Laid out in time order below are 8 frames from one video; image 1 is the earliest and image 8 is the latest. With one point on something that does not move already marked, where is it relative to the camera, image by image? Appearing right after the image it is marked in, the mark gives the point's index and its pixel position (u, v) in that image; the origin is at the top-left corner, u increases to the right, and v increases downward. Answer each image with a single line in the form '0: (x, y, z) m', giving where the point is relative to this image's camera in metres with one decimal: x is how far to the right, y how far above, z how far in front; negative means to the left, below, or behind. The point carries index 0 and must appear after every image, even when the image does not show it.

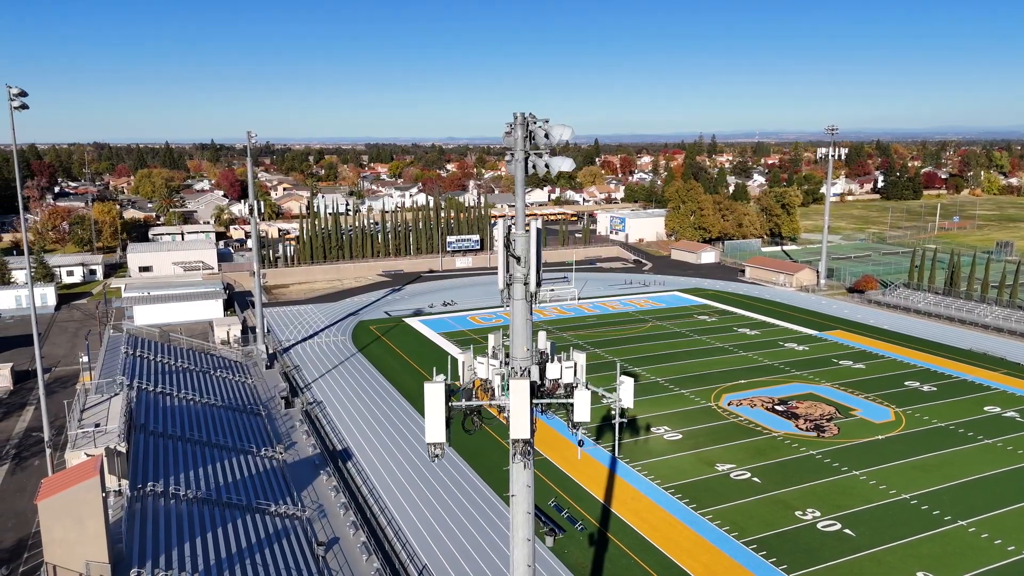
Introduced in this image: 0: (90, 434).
0: (-9.1, -3.2, +15.9) m
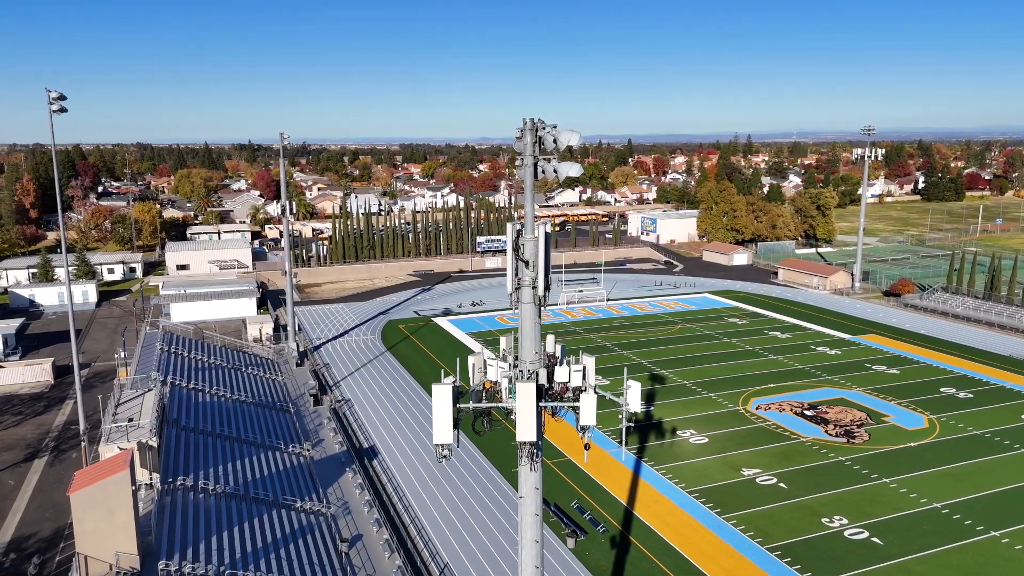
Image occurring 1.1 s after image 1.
0: (-8.6, -3.1, +16.4) m
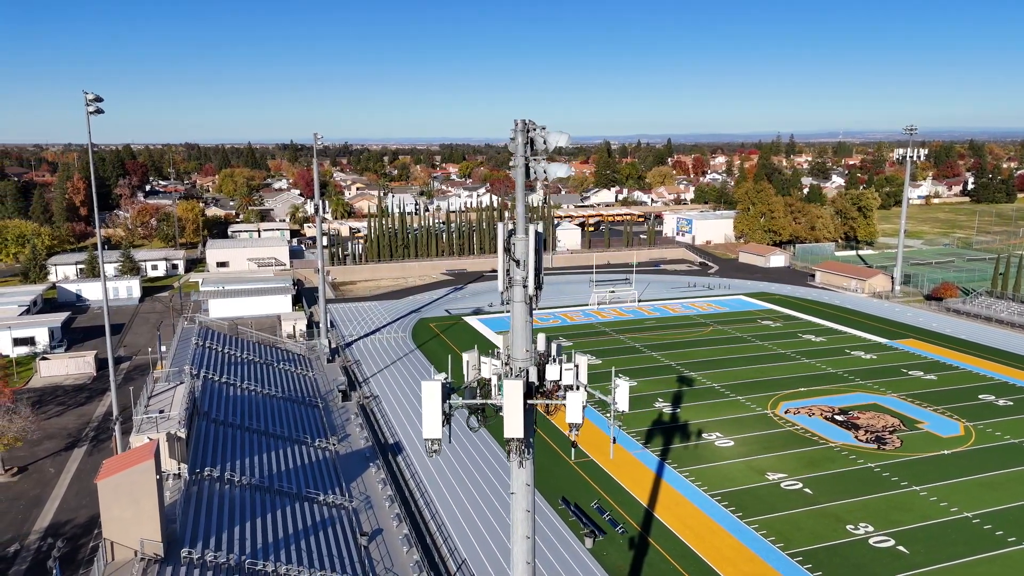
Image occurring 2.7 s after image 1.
0: (-8.2, -3.0, +16.9) m
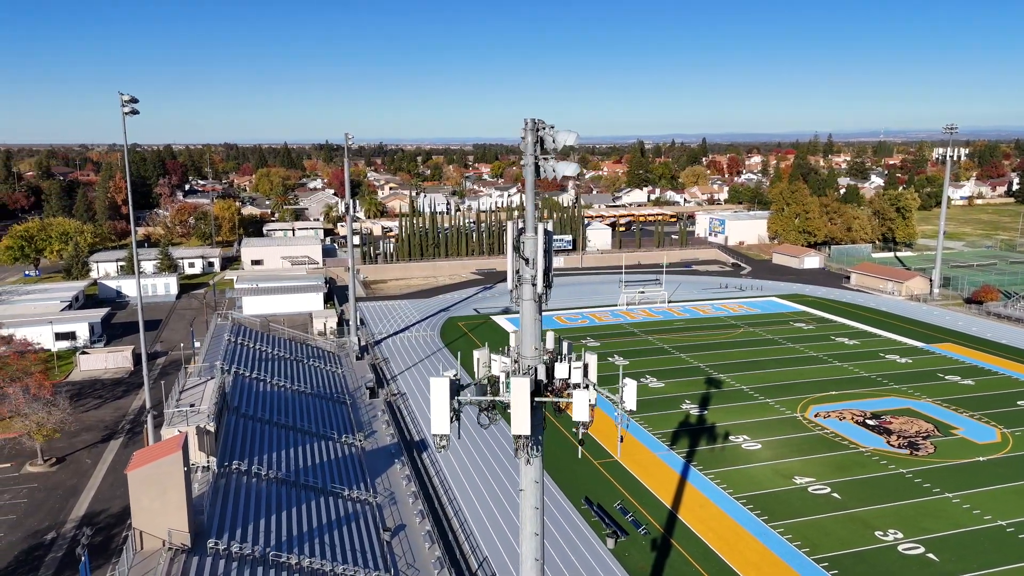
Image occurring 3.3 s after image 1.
0: (-7.7, -2.9, +17.3) m
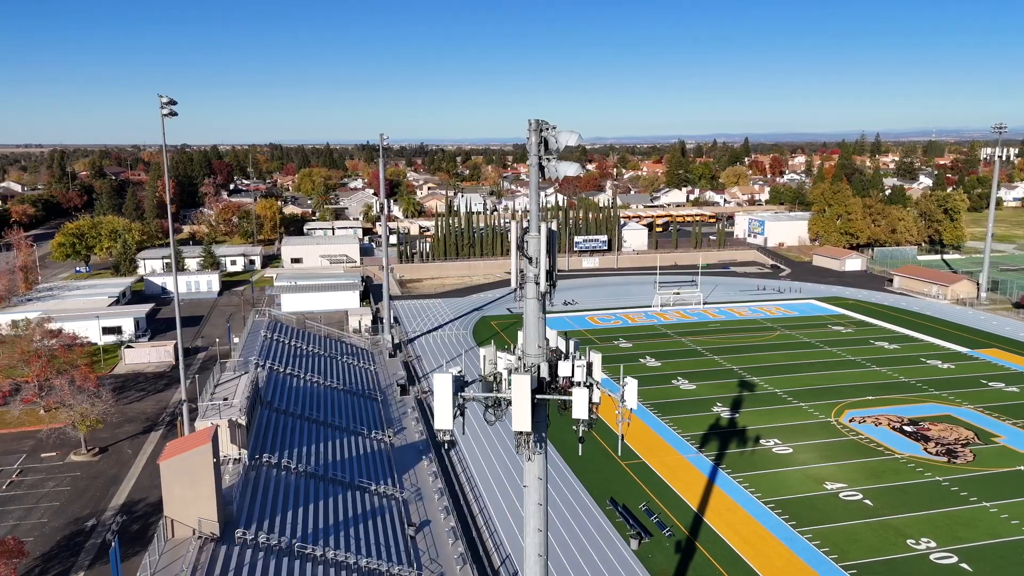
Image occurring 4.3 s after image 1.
0: (-7.1, -2.9, +17.8) m
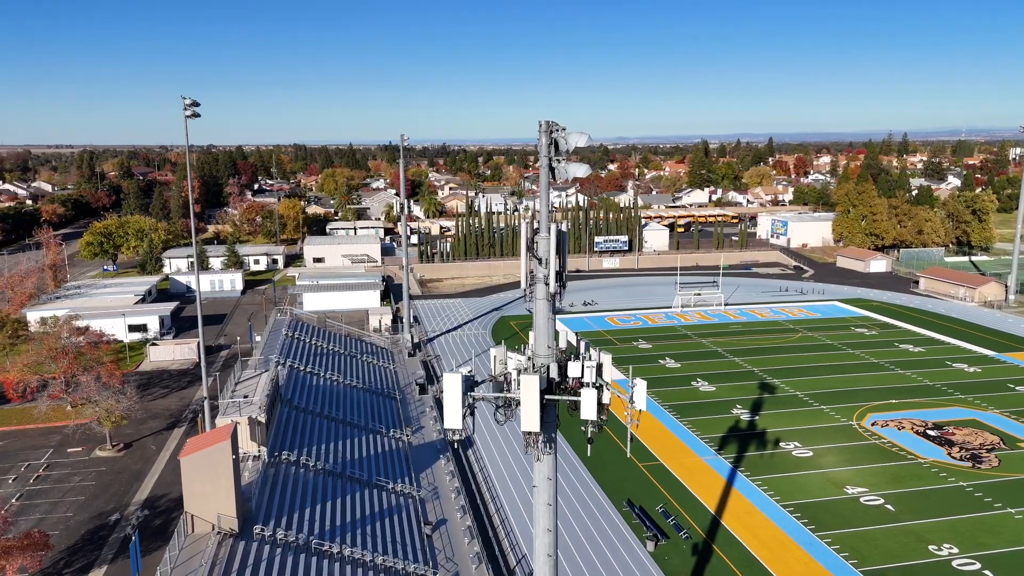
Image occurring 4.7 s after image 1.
0: (-6.7, -2.8, +18.0) m
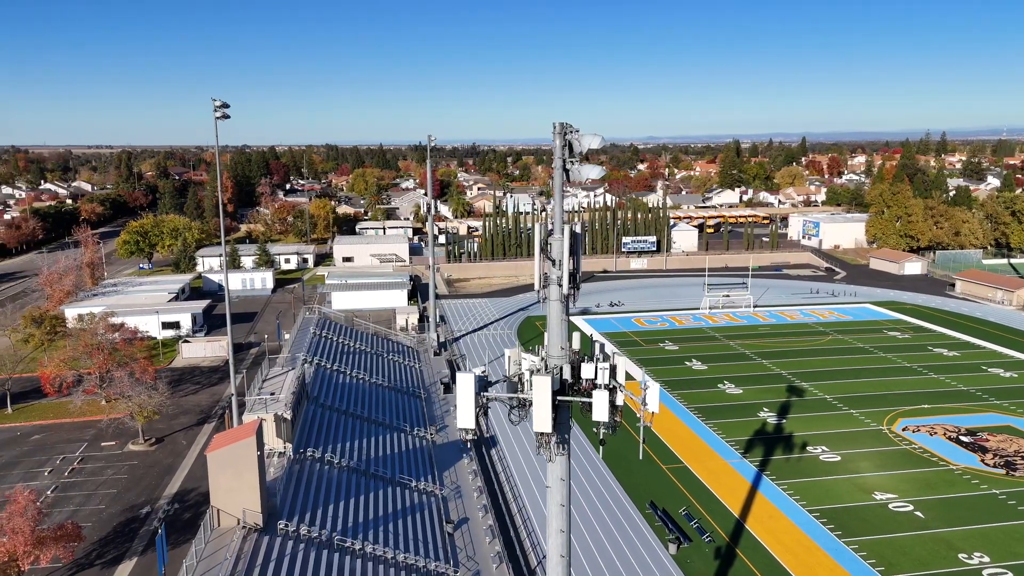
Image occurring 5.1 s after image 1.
0: (-6.1, -2.8, +18.3) m
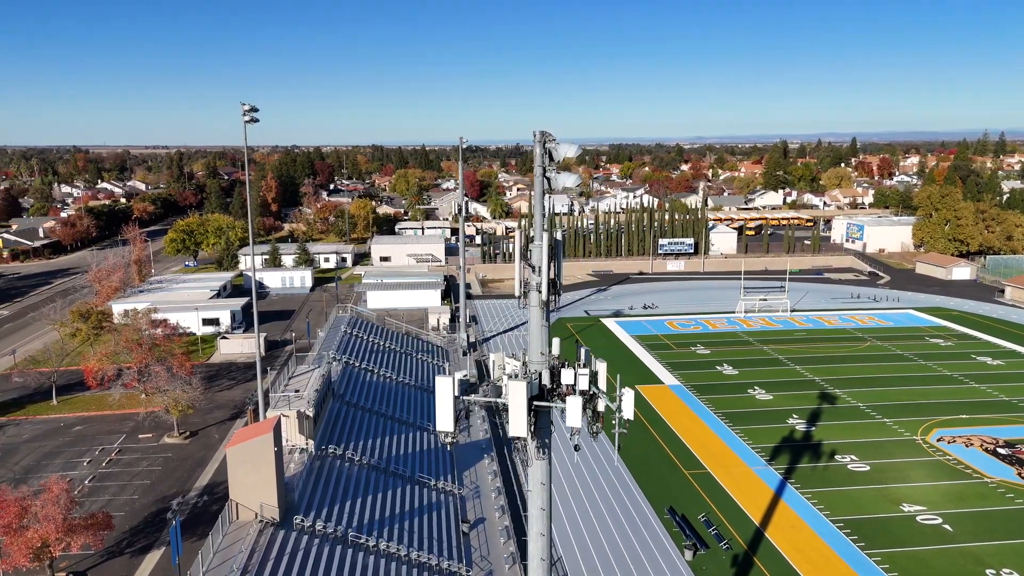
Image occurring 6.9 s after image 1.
0: (-5.7, -2.8, +18.7) m
